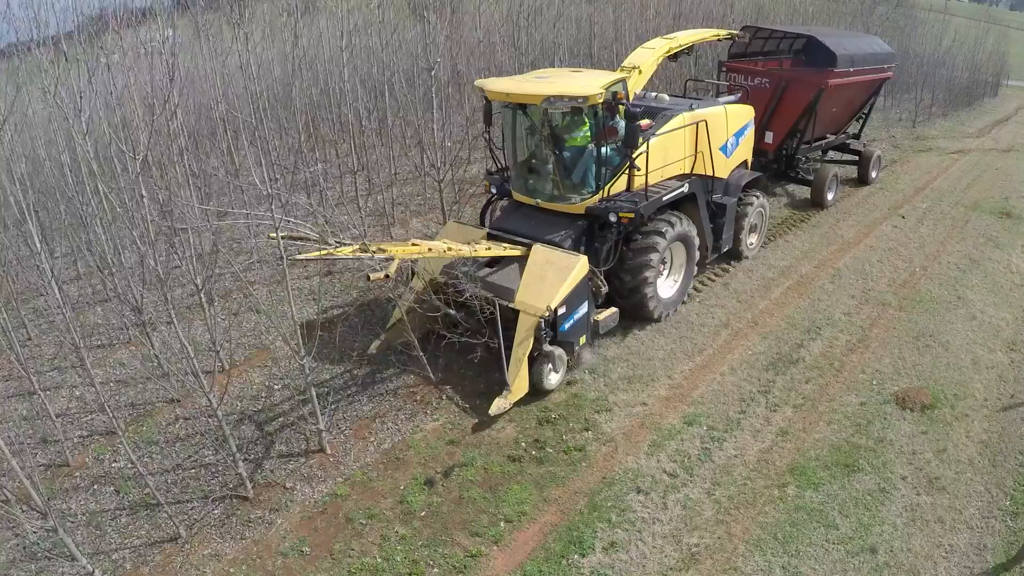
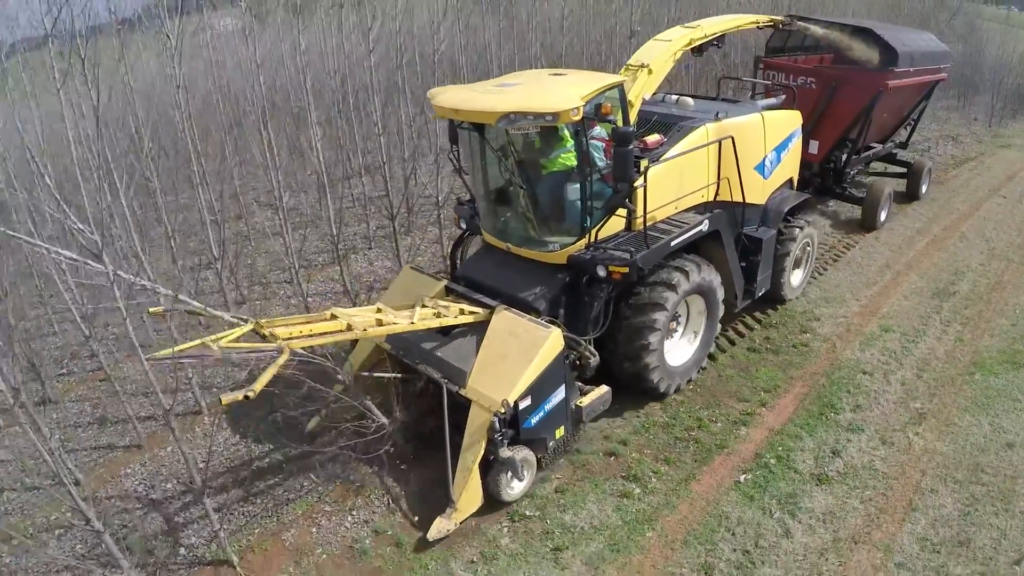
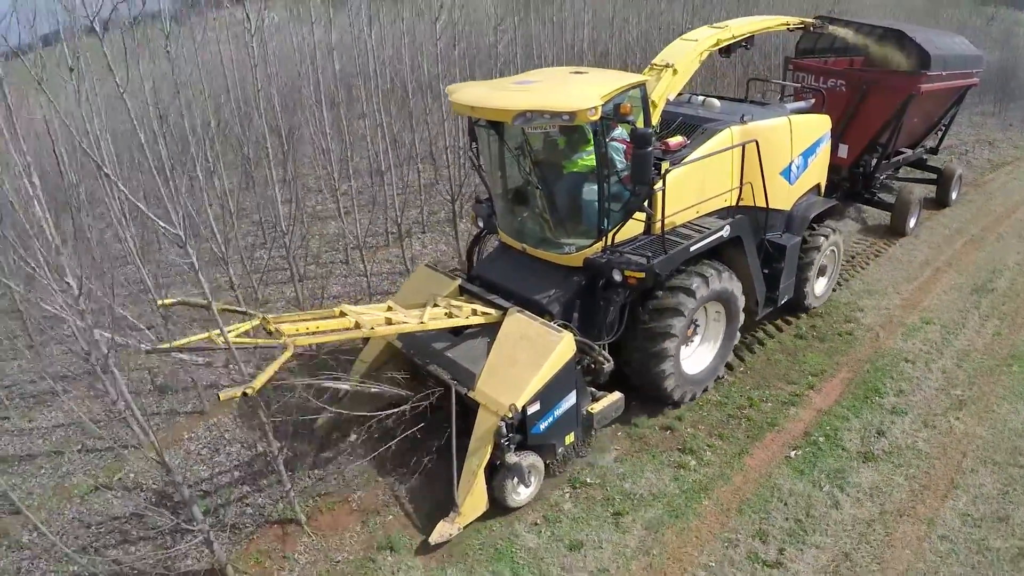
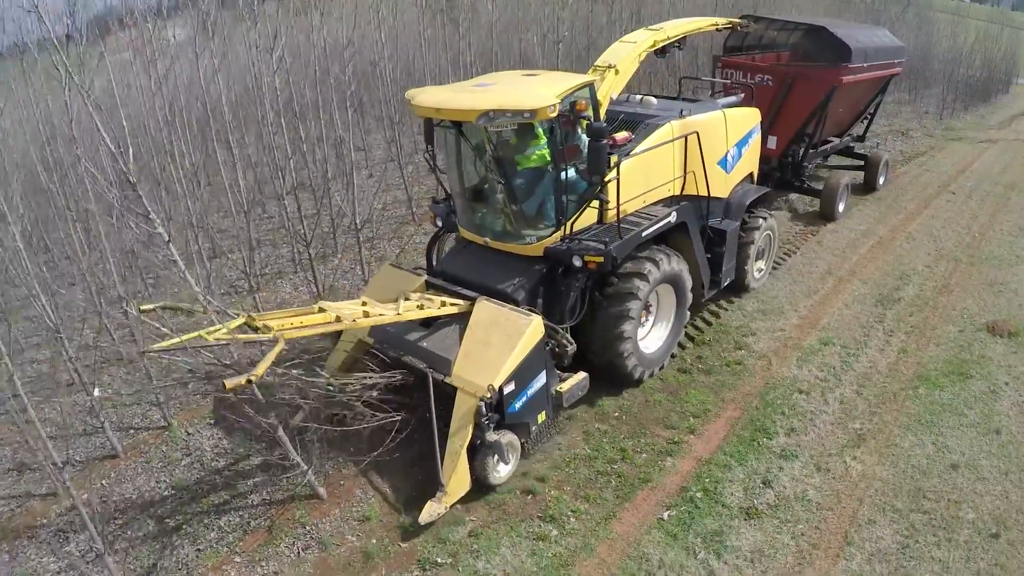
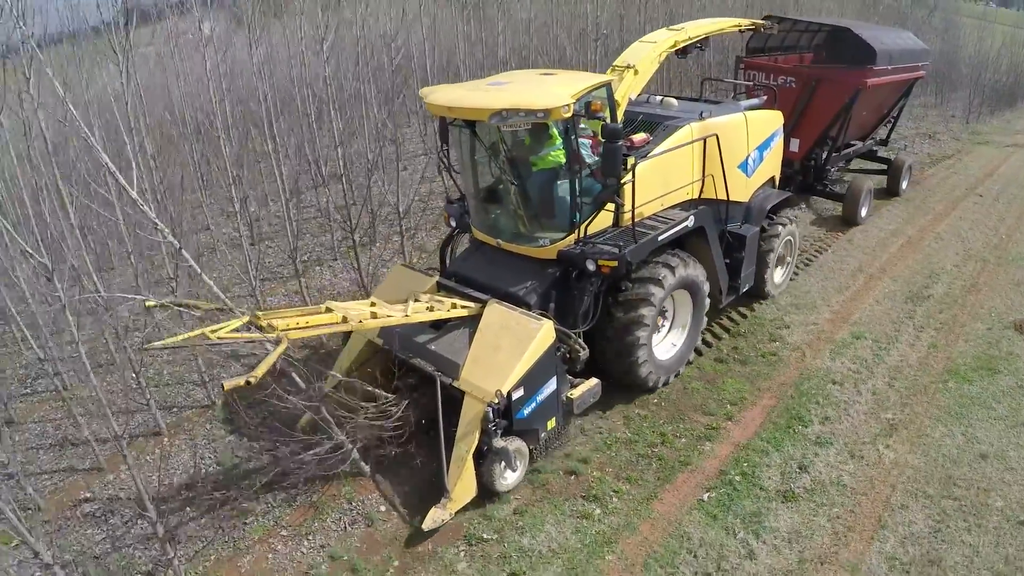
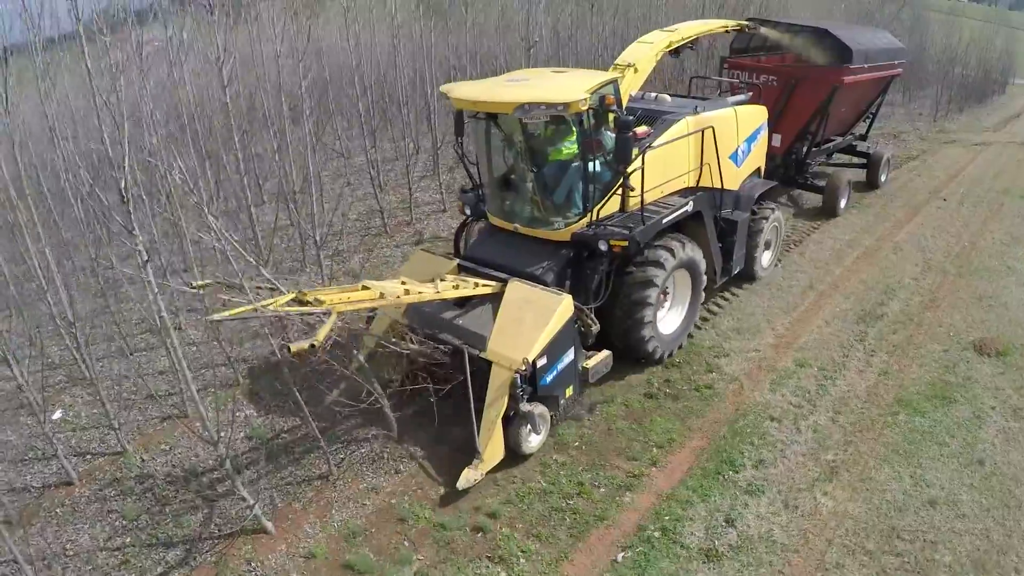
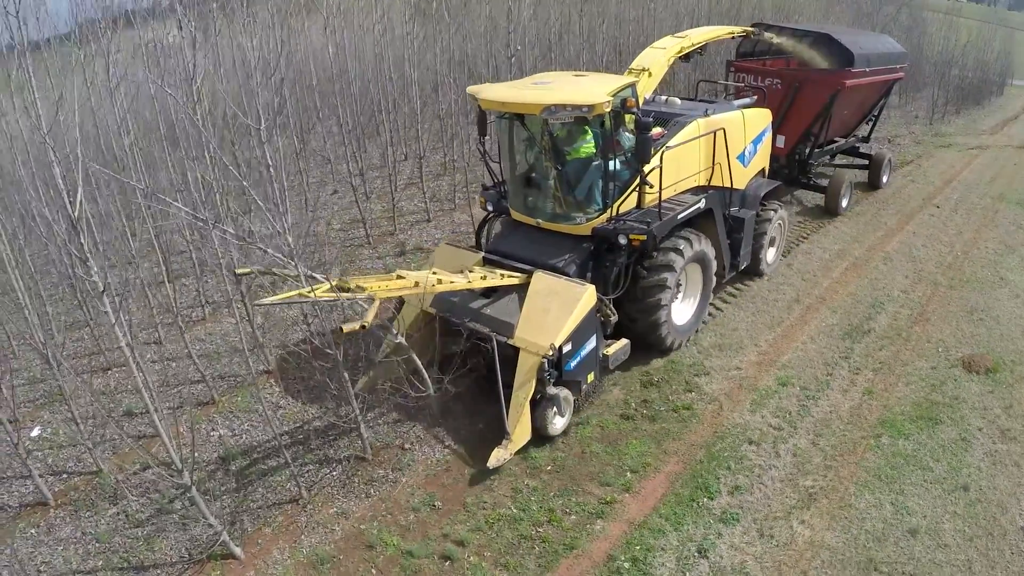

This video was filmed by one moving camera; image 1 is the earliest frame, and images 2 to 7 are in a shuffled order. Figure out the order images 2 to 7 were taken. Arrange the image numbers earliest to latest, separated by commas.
7, 6, 4, 5, 2, 3
